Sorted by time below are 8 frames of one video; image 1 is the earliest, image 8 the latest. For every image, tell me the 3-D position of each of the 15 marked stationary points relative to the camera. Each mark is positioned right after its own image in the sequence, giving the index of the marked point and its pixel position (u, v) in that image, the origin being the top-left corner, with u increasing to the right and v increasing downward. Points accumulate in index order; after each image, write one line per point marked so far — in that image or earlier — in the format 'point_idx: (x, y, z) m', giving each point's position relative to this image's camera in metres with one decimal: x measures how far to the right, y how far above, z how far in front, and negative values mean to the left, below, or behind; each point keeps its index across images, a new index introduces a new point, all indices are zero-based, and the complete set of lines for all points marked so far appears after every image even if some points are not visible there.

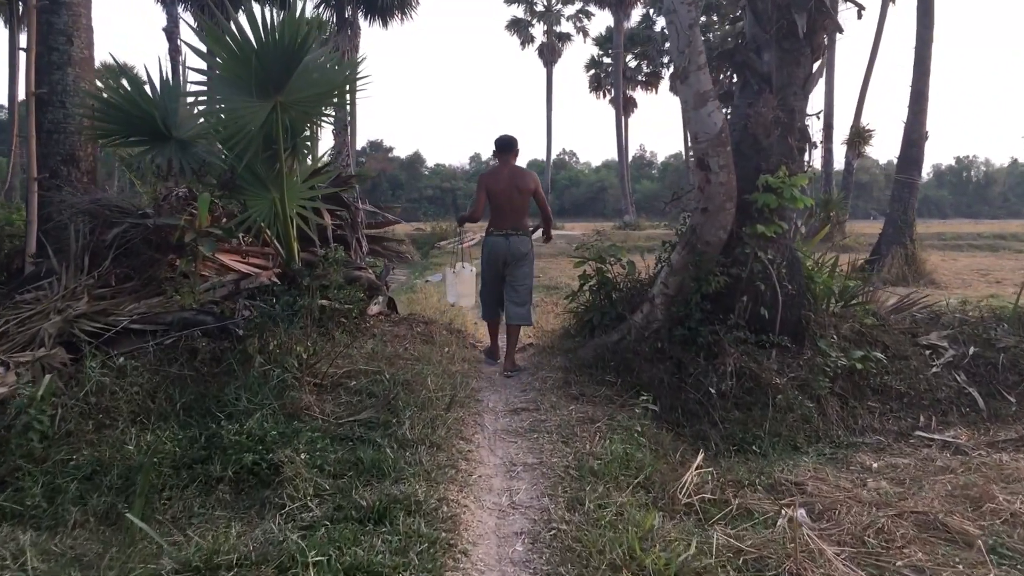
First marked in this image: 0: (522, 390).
0: (0.0, -0.5, +4.9) m
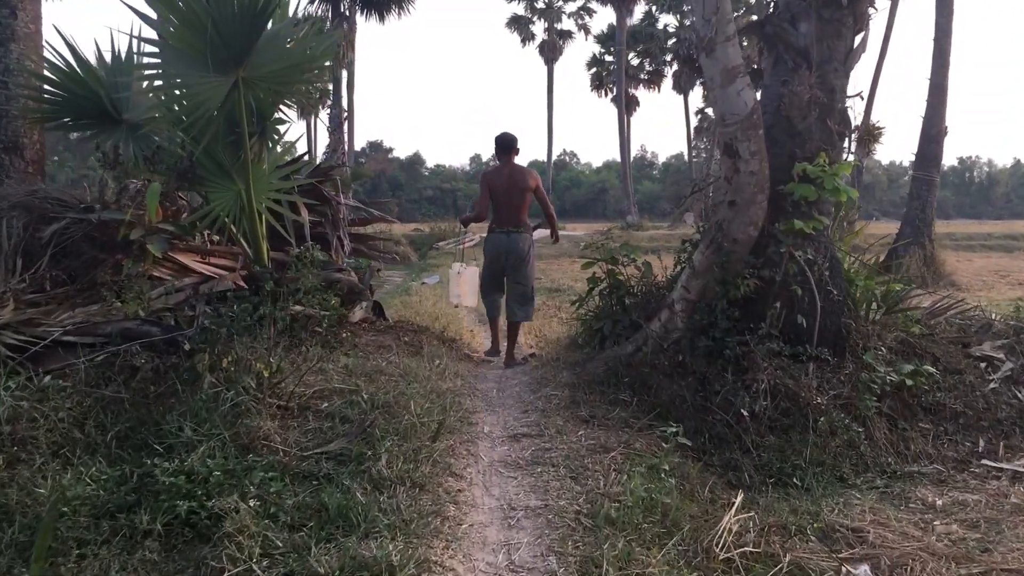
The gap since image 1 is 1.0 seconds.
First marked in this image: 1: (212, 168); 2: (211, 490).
0: (0.0, -0.5, +4.3) m
1: (-1.3, +0.5, +4.5) m
2: (-0.8, -0.6, +2.8) m
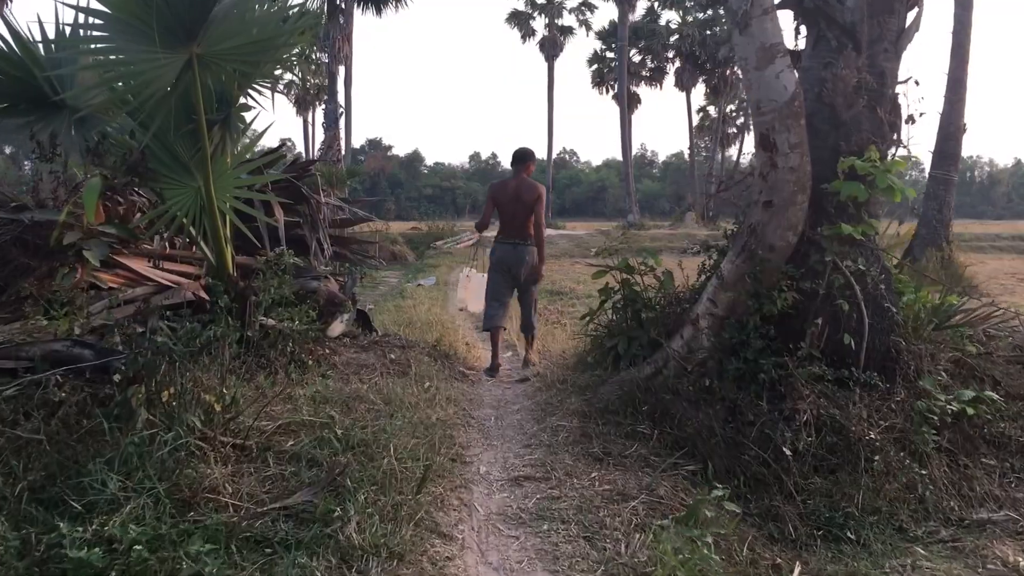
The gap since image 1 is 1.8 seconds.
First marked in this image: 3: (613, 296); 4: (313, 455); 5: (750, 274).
0: (0.0, -0.6, +3.6) m
1: (-1.3, +0.5, +3.9) m
2: (-0.8, -0.6, +2.2) m
3: (+0.4, 0.0, +4.4) m
4: (-0.6, -0.5, +3.0) m
5: (+0.9, +0.1, +3.9) m
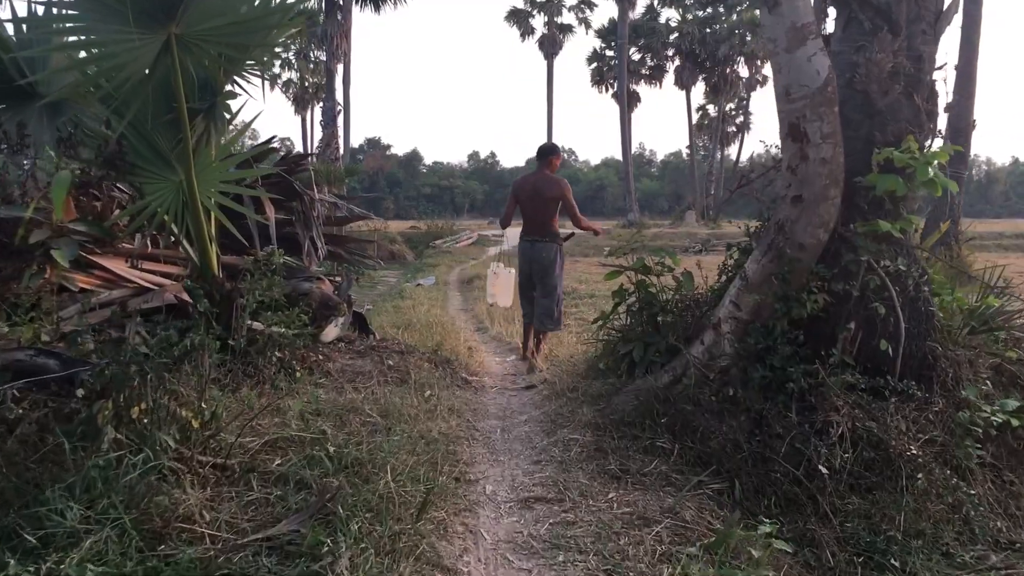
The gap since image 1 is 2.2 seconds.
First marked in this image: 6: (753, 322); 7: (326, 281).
0: (+0.1, -0.6, +3.3) m
1: (-1.3, +0.5, +3.6) m
2: (-0.8, -0.6, +1.9) m
3: (+0.5, 0.0, +4.1) m
4: (-0.6, -0.5, +2.7) m
5: (+0.9, 0.0, +3.6) m
6: (+0.9, -0.1, +3.7) m
7: (-0.8, 0.0, +4.5) m
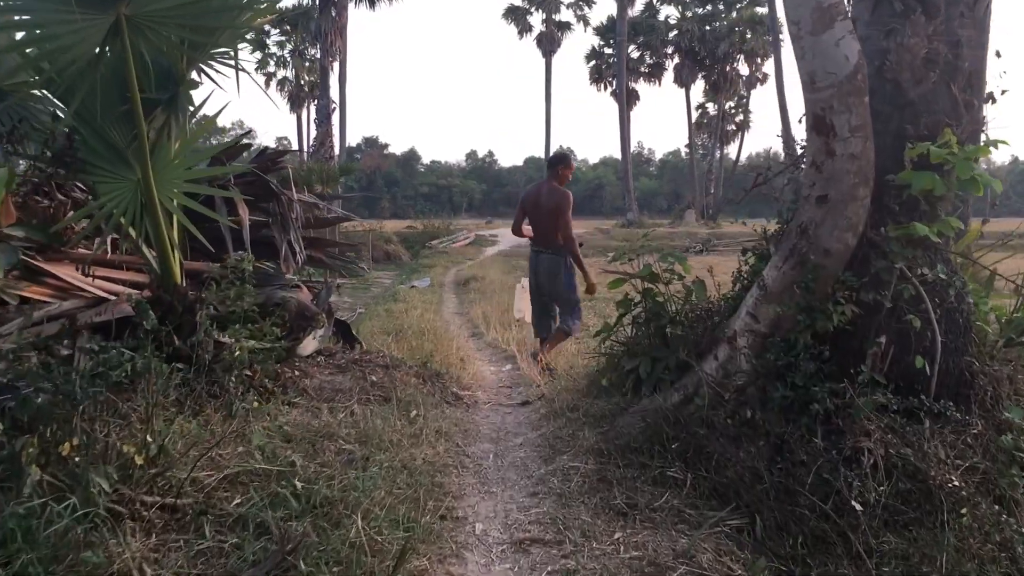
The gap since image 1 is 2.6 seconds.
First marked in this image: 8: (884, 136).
0: (+0.1, -0.6, +3.0) m
1: (-1.3, +0.4, +3.2) m
2: (-0.8, -0.7, +1.6) m
3: (+0.4, -0.1, +3.7) m
4: (-0.6, -0.5, +2.4) m
5: (+0.9, 0.0, +3.2) m
6: (+0.9, -0.2, +3.3) m
7: (-0.9, 0.0, +4.2) m
8: (+1.2, +0.5, +3.3) m
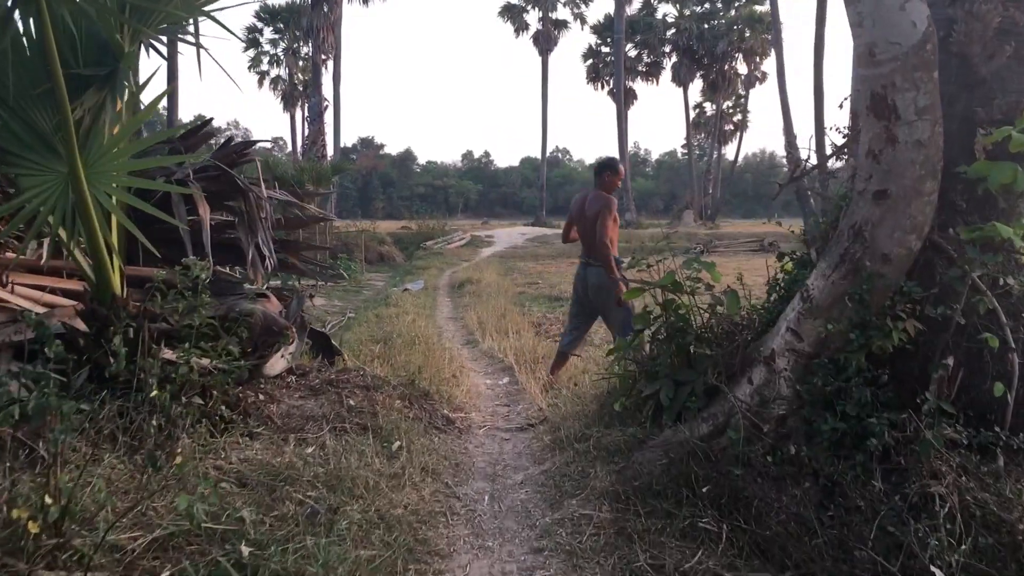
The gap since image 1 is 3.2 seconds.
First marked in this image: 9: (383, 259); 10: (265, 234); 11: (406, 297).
0: (+0.1, -0.7, +2.5) m
1: (-1.3, +0.4, +2.7) m
2: (-0.8, -0.7, +1.0) m
3: (+0.4, -0.1, +3.2) m
4: (-0.6, -0.6, +1.9) m
5: (+0.9, 0.0, +2.7) m
6: (+0.9, -0.2, +2.8) m
7: (-0.9, 0.0, +3.6) m
8: (+1.2, +0.5, +2.8) m
9: (-2.5, +0.6, +19.6) m
10: (-1.0, +0.2, +3.9) m
11: (-1.3, -0.1, +12.1) m
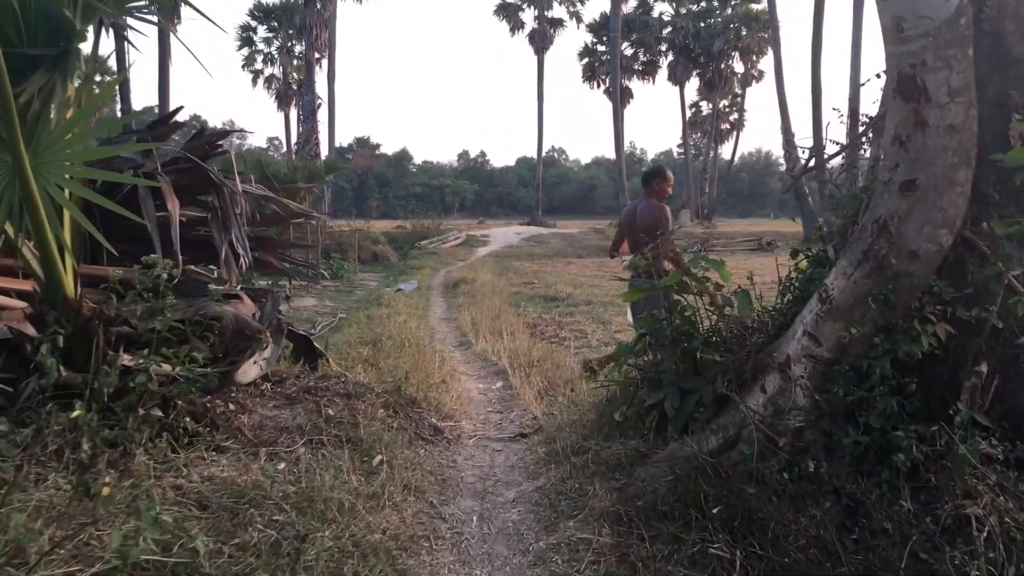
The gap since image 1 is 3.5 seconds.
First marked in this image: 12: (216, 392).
0: (0.0, -0.7, +2.2) m
1: (-1.4, +0.4, +2.5) m
2: (-0.8, -0.7, +0.8) m
3: (+0.4, -0.1, +3.0) m
4: (-0.6, -0.6, +1.6) m
5: (+0.9, 0.0, +2.5) m
6: (+0.8, -0.2, +2.6) m
7: (-0.9, 0.0, +3.4) m
8: (+1.2, +0.5, +2.6) m
9: (-2.6, +0.6, +19.3) m
10: (-1.0, +0.2, +3.7) m
11: (-1.3, -0.1, +11.9) m
12: (-0.9, -0.3, +3.0) m
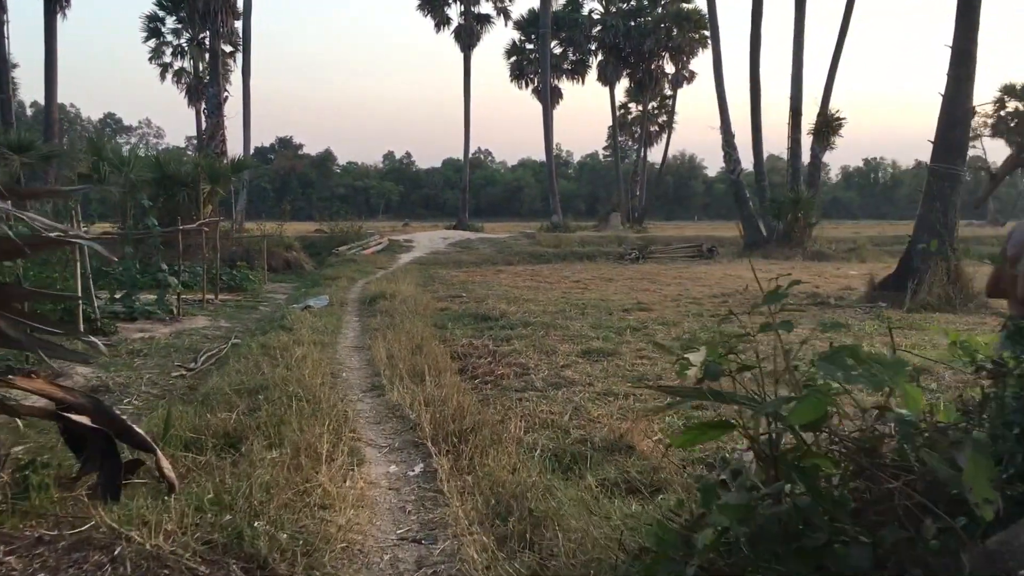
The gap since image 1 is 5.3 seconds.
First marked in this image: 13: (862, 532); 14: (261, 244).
0: (0.0, -0.8, +0.7) m
1: (-1.4, +0.2, +0.8) m
2: (-0.8, -0.9, -0.8) m
3: (+0.3, -0.3, +1.4) m
4: (-0.6, -0.8, 0.0) m
5: (+0.8, -0.2, +1.0) m
6: (+0.7, -0.4, +1.1) m
7: (-1.0, -0.2, +1.8) m
8: (+1.1, +0.3, +1.1) m
9: (-3.9, +0.4, +17.5) m
10: (-1.2, 0.0, +2.0) m
11: (-2.1, -0.3, +10.2) m
12: (-1.0, -0.5, +1.3) m
13: (+0.5, -0.3, +1.4) m
14: (-4.1, +0.7, +16.7) m
